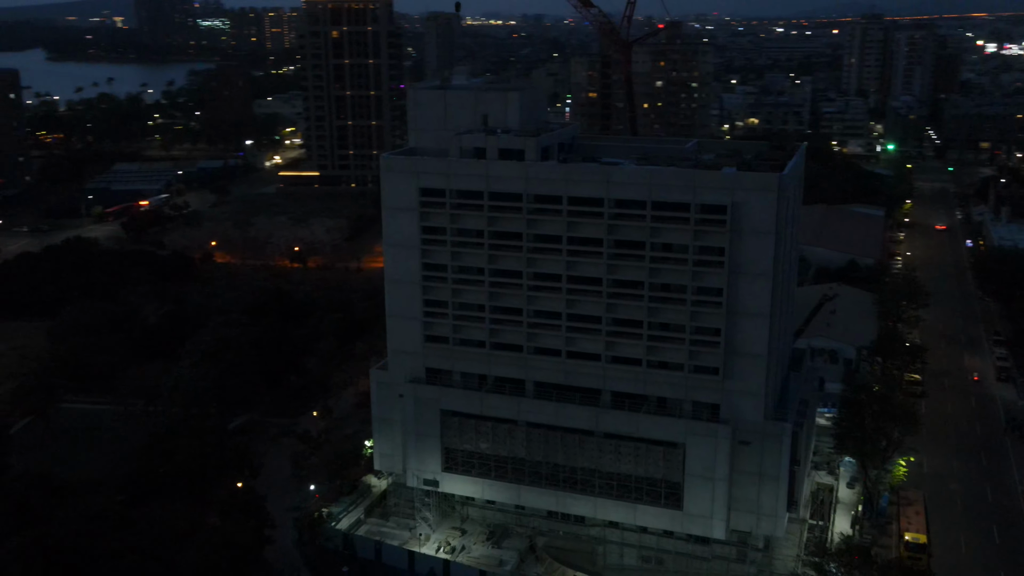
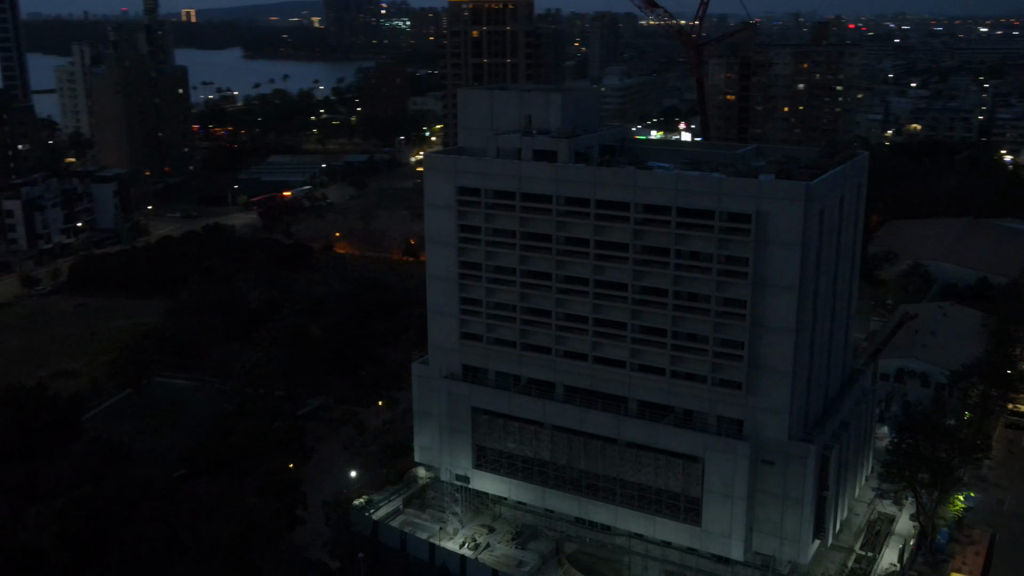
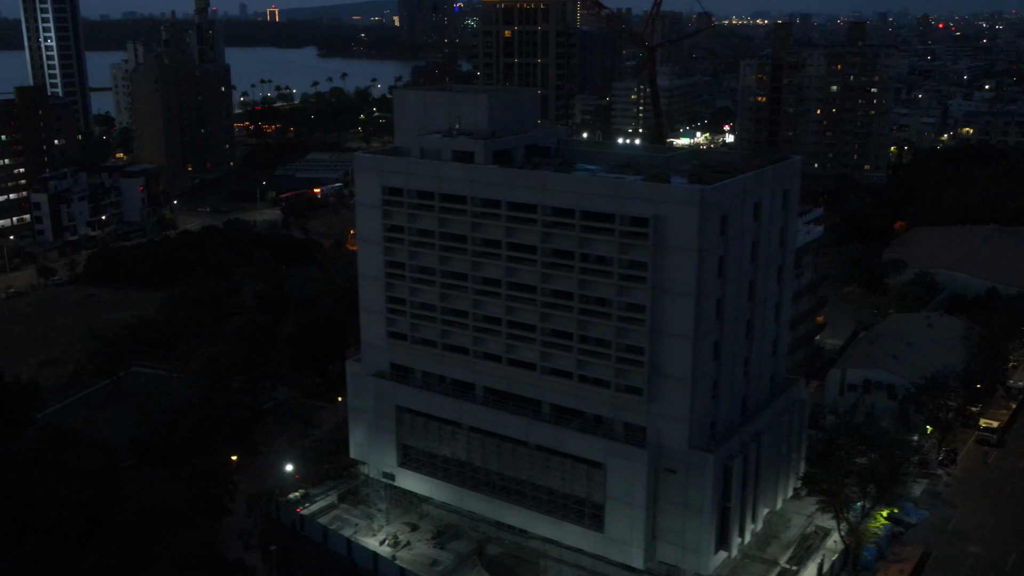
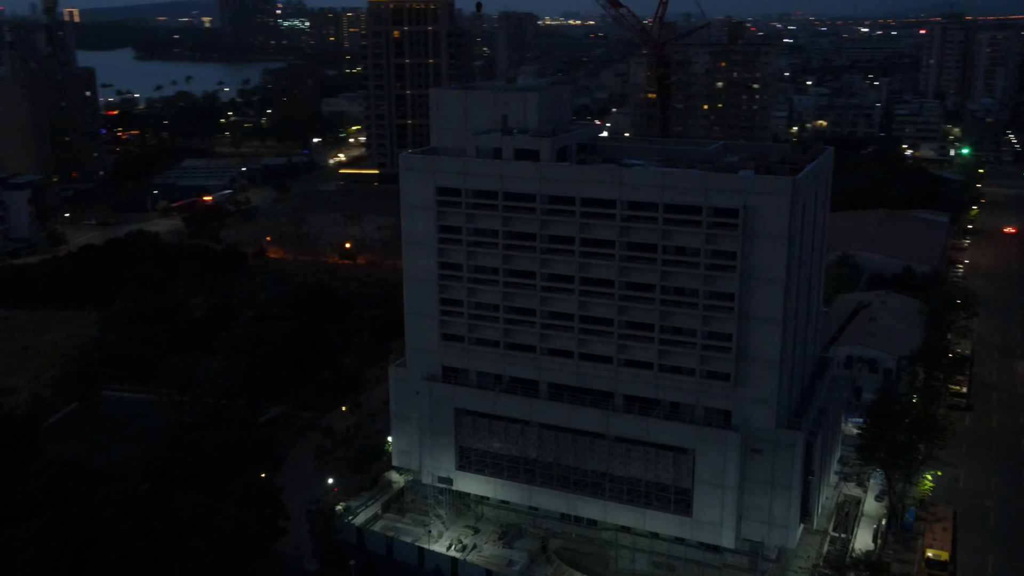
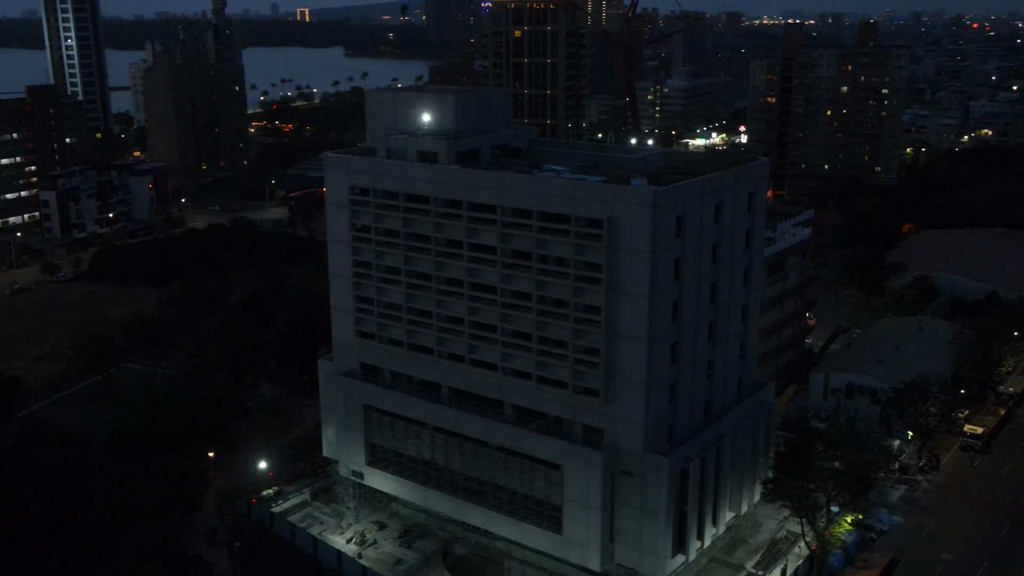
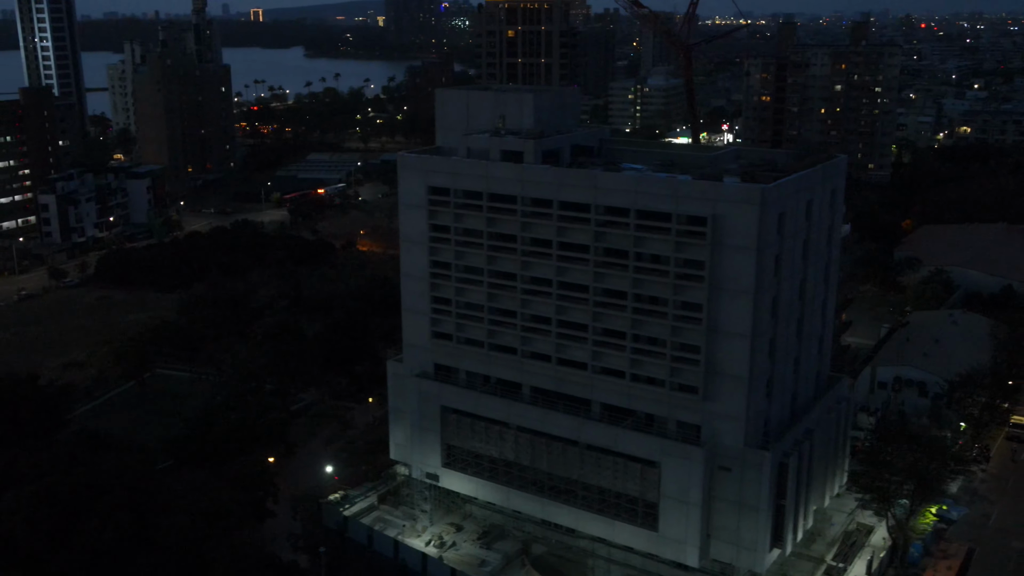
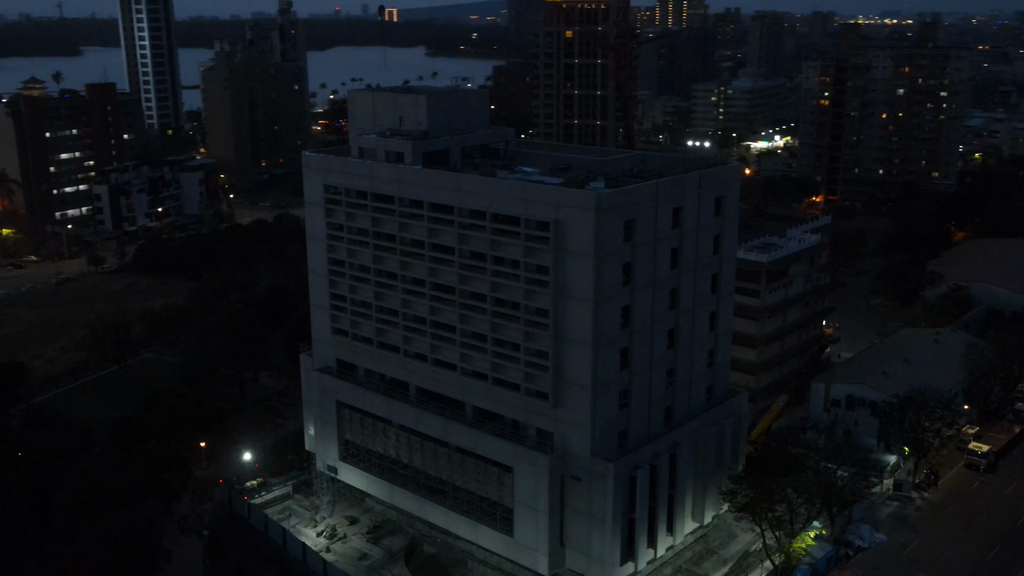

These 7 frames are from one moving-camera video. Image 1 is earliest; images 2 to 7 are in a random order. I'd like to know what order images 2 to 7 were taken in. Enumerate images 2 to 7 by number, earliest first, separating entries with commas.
4, 2, 6, 3, 5, 7
